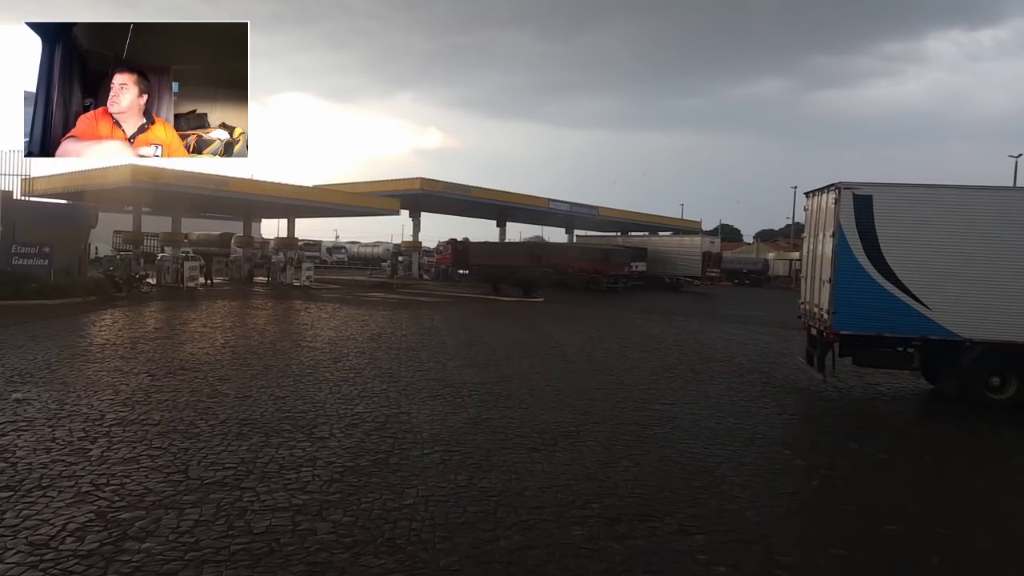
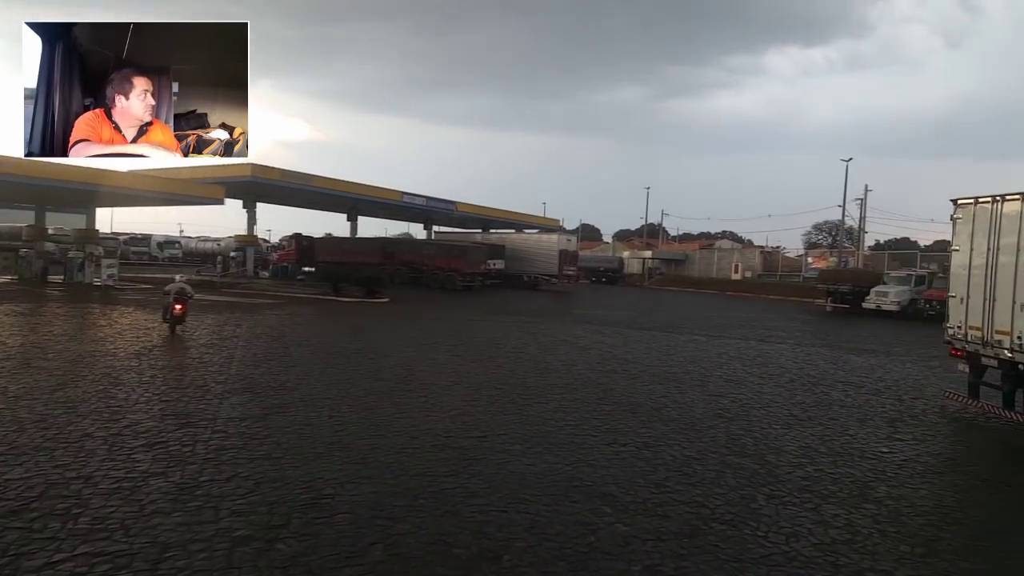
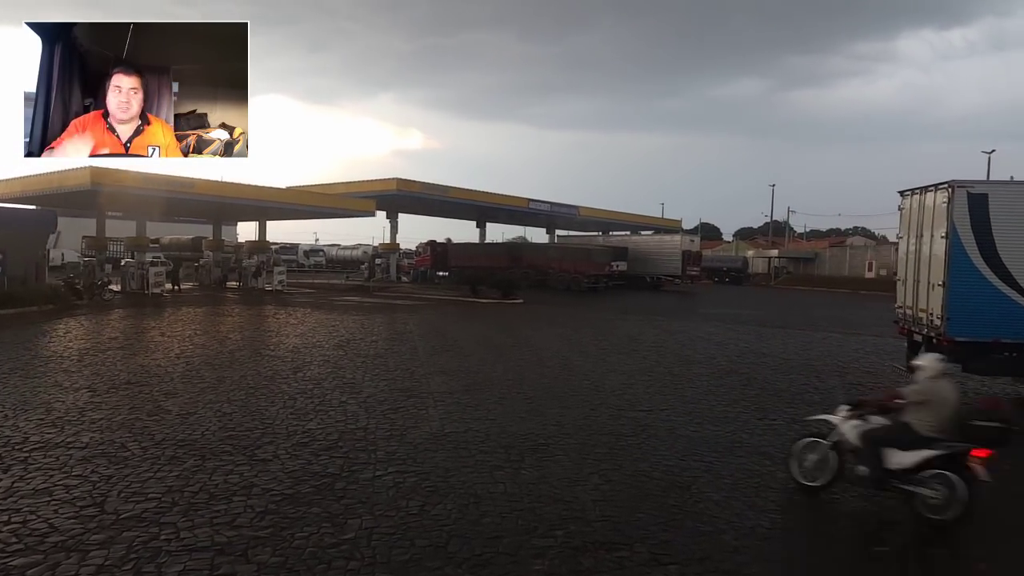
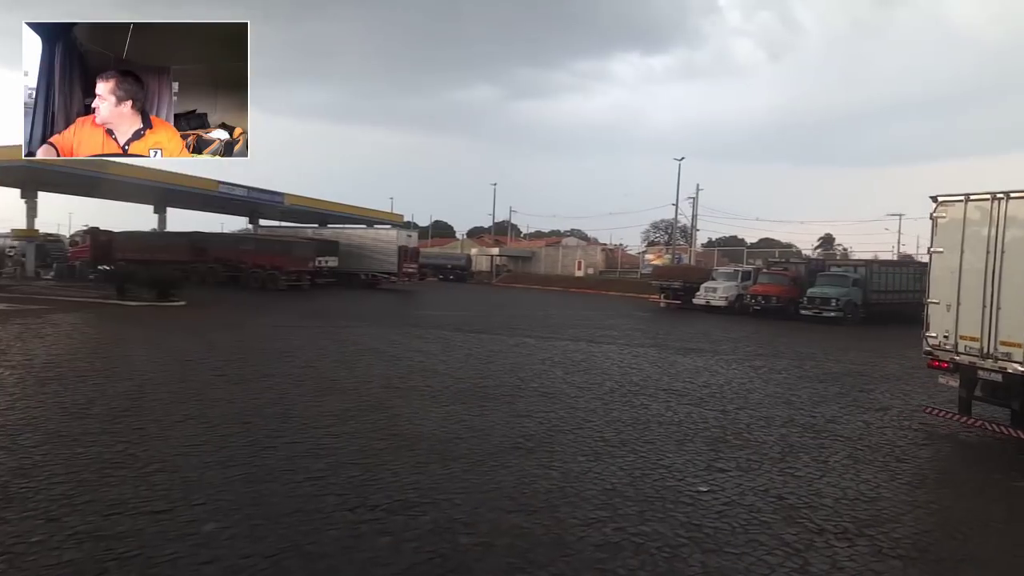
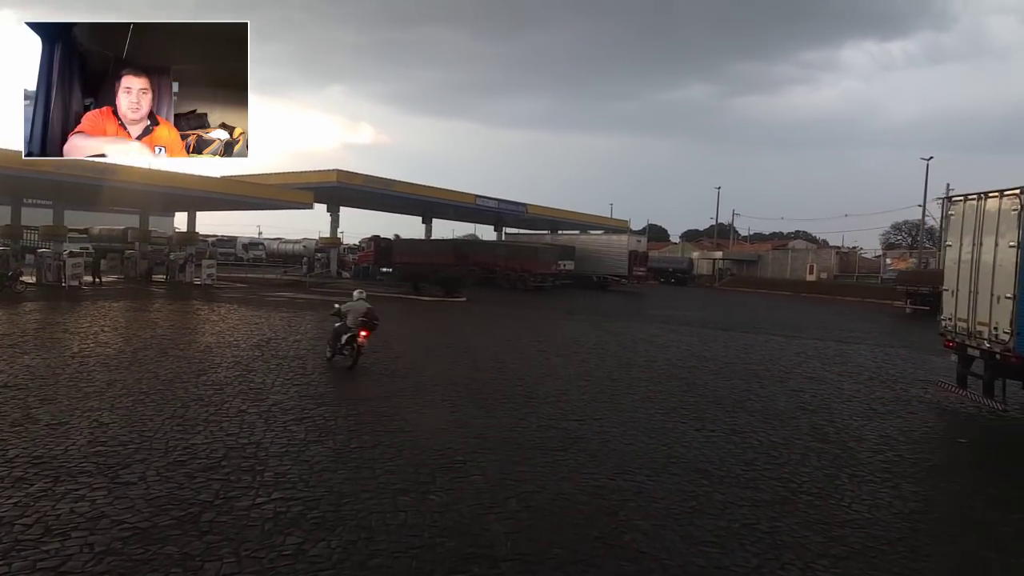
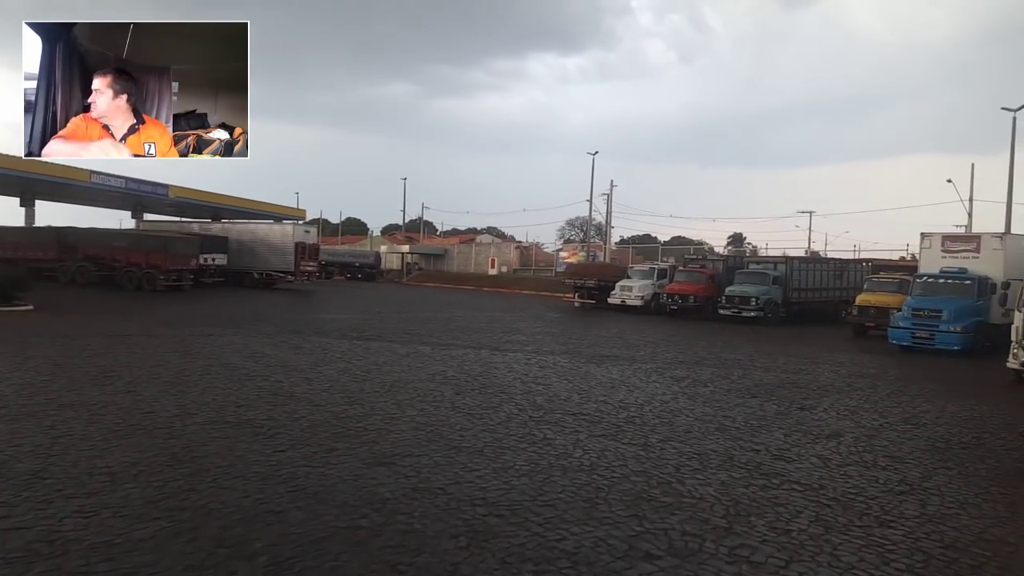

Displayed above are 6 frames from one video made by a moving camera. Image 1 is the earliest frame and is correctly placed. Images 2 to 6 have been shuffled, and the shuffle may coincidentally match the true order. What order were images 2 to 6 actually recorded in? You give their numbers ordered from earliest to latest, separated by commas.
3, 5, 2, 4, 6
